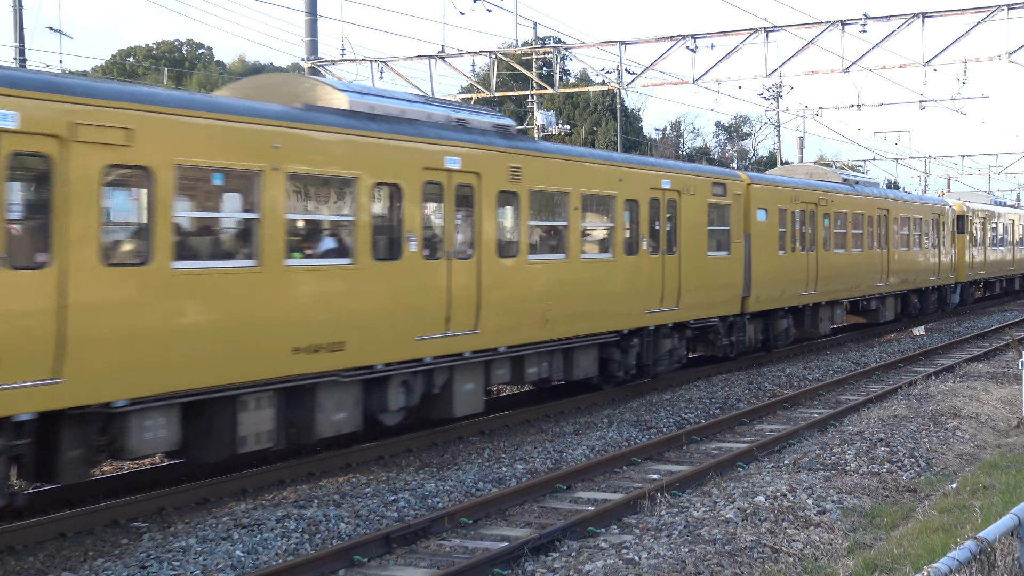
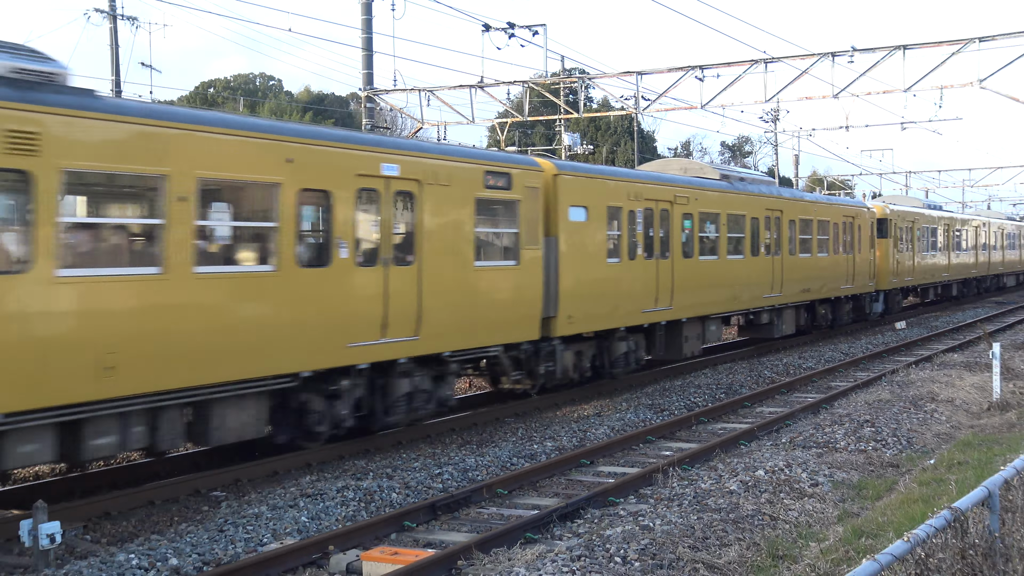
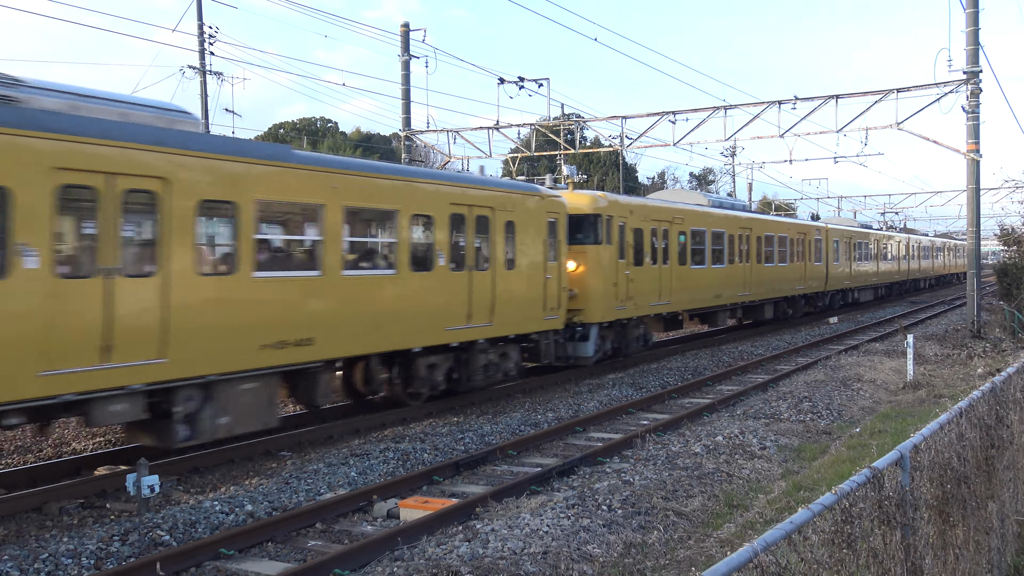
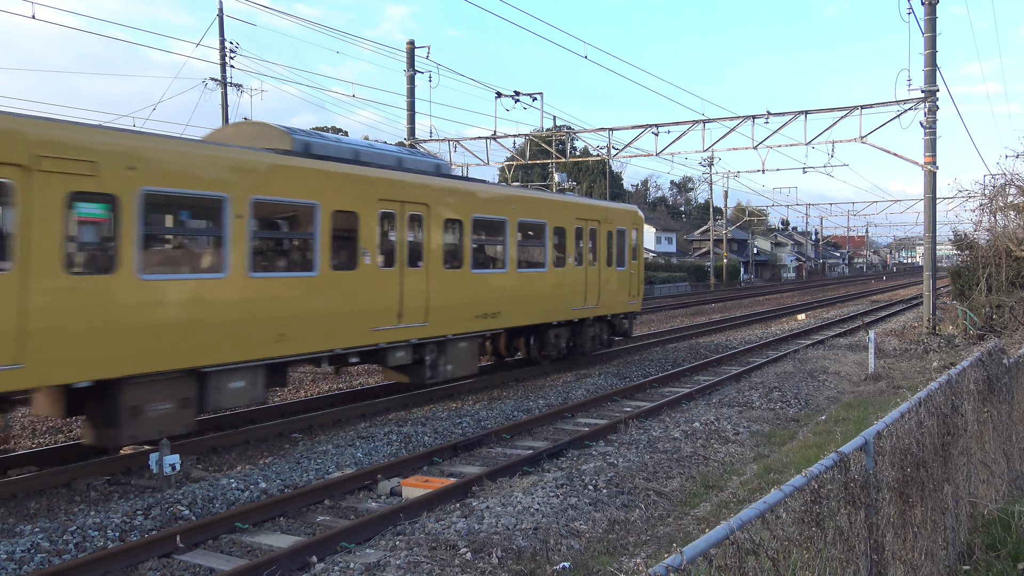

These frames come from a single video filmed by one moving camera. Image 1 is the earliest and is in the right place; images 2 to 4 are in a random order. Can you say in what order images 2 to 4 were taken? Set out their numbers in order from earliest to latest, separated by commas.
2, 3, 4
